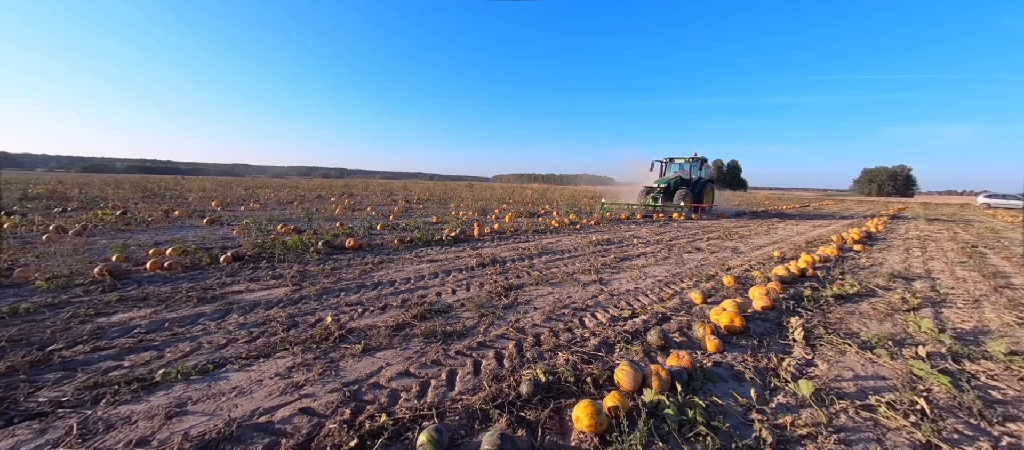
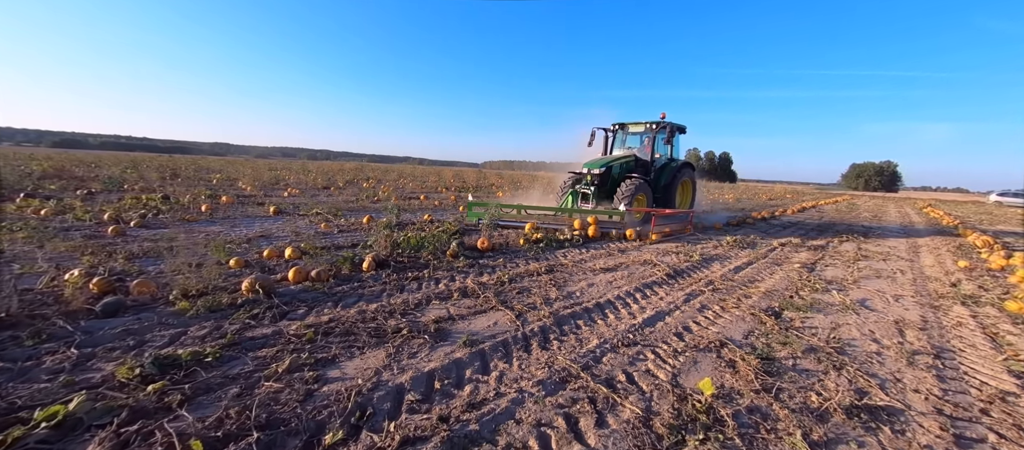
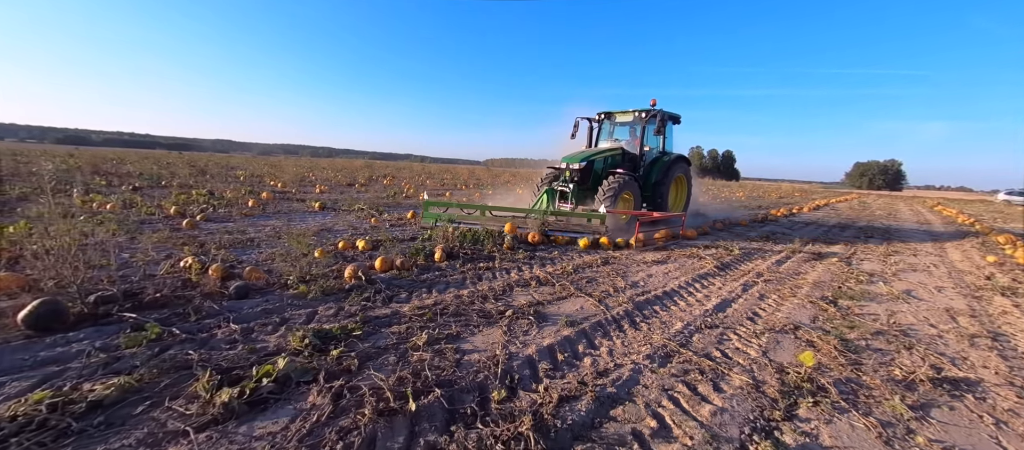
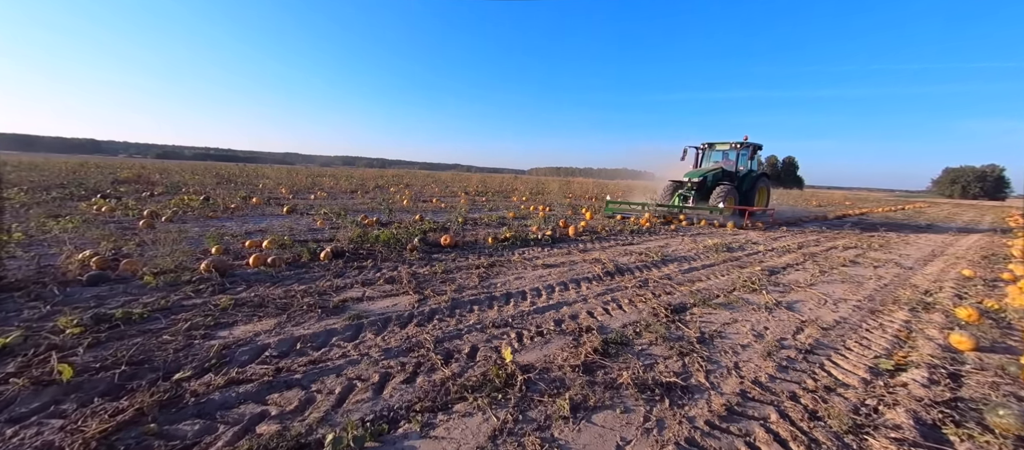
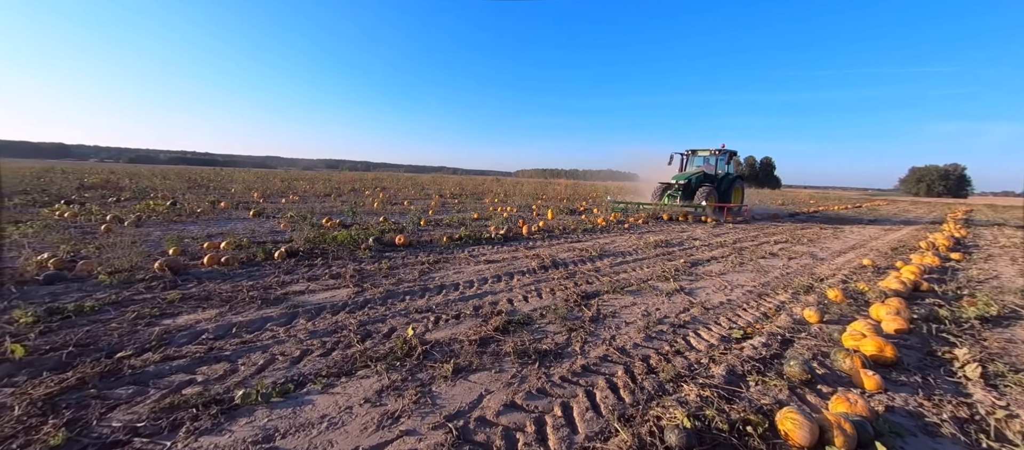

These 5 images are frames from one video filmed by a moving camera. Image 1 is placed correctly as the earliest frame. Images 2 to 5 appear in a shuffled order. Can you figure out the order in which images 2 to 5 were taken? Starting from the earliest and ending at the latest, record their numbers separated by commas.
5, 4, 2, 3
